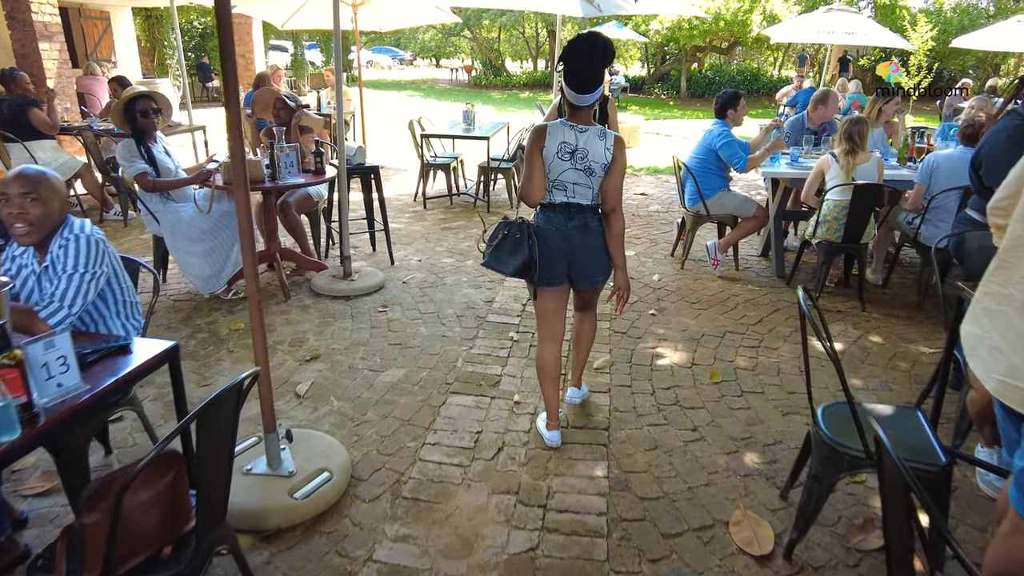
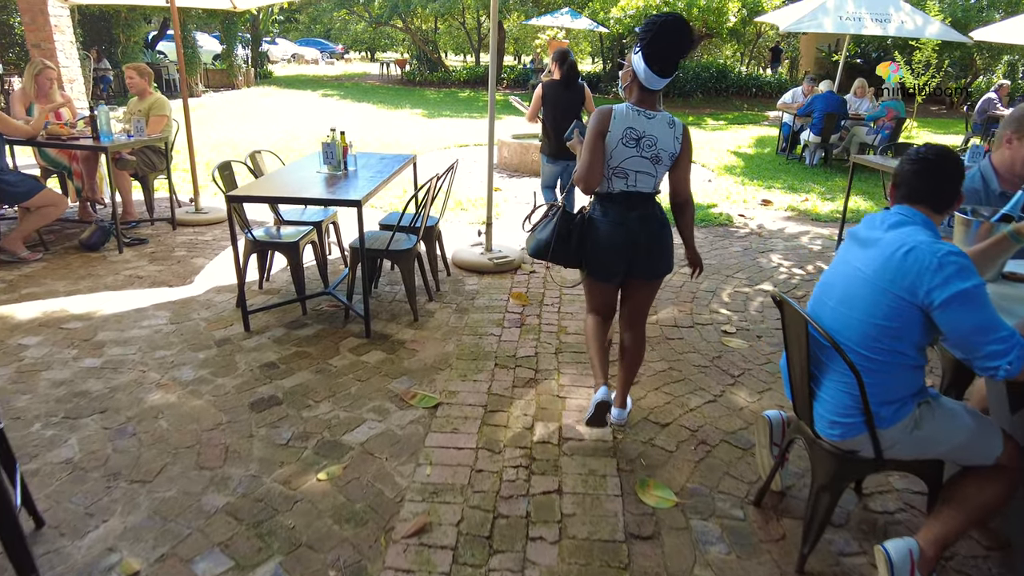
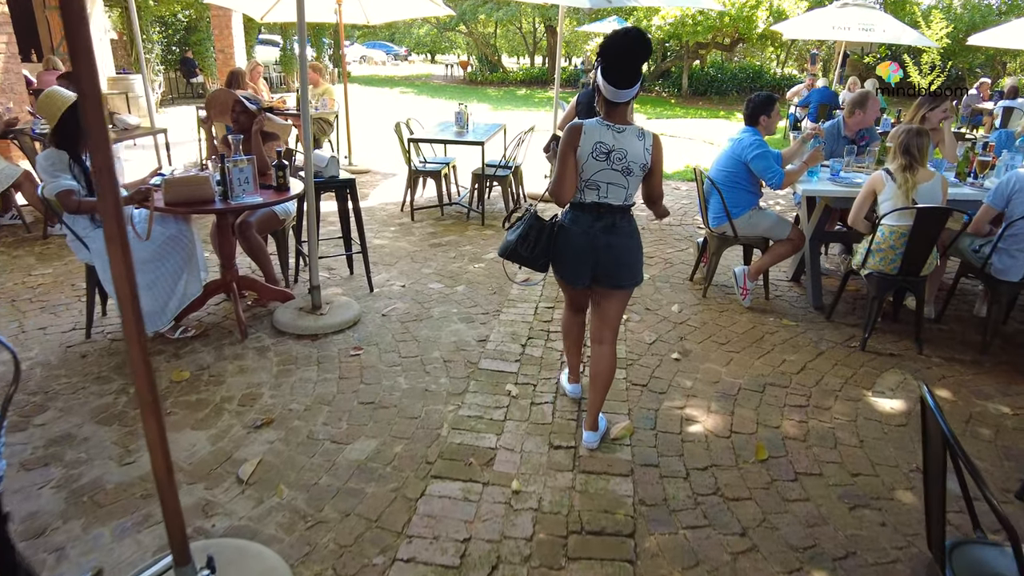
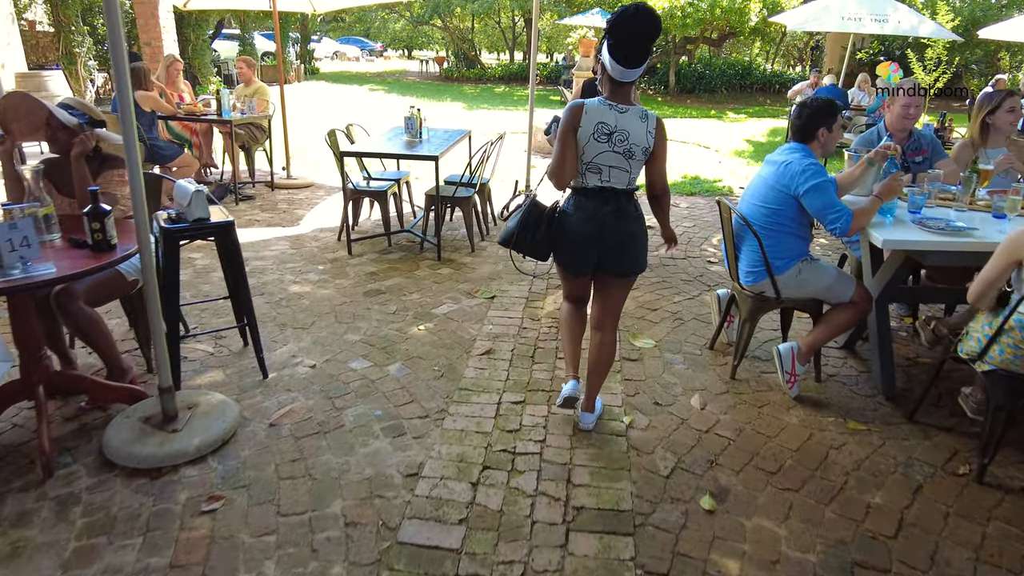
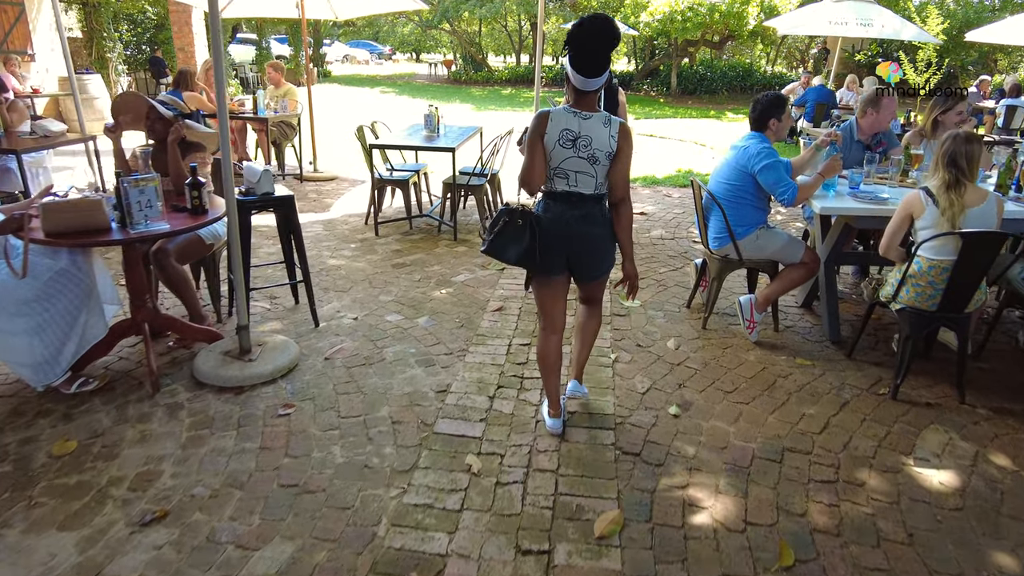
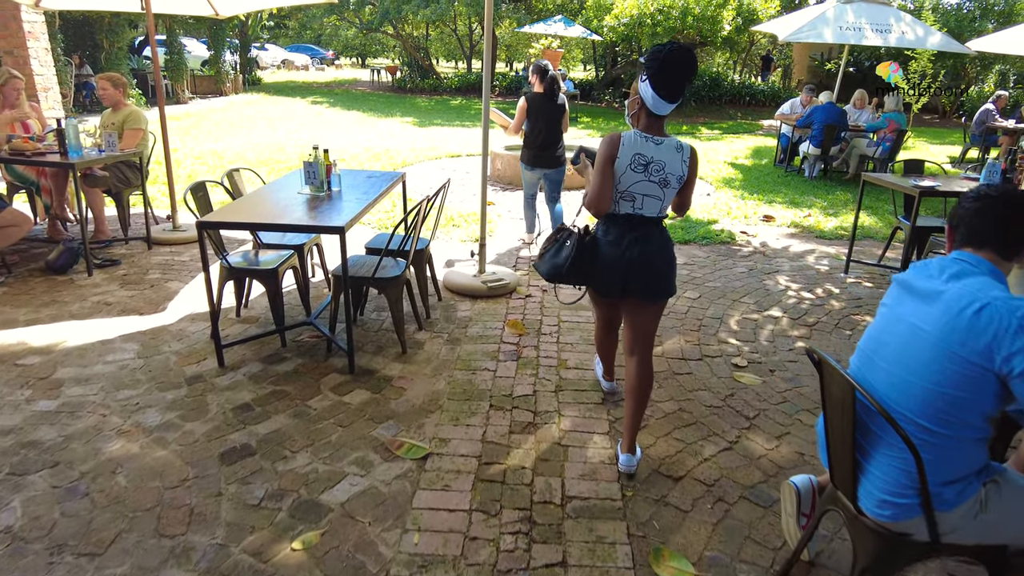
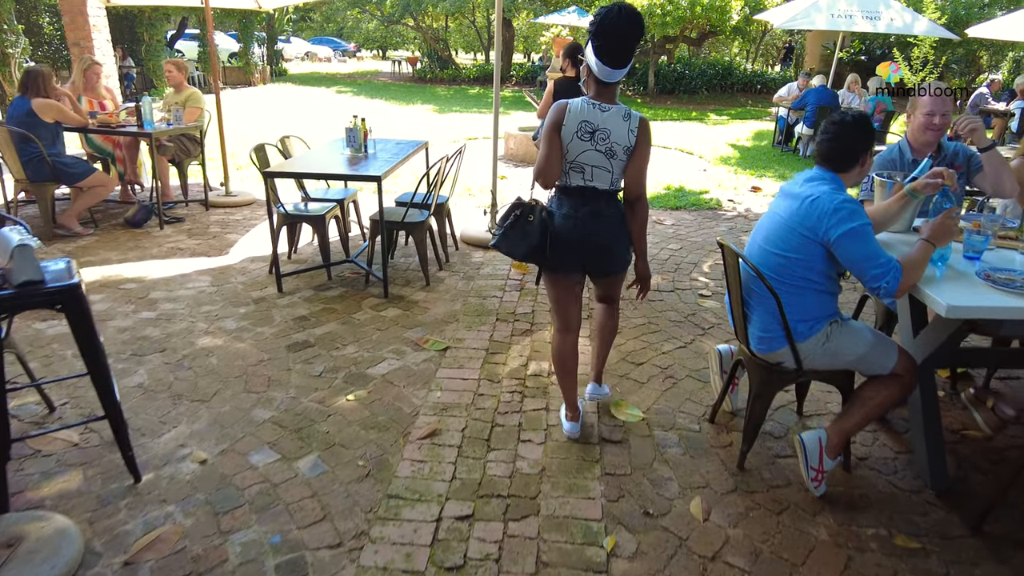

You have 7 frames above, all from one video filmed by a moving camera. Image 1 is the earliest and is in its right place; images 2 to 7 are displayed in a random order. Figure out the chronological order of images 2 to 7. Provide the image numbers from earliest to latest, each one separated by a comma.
3, 5, 4, 7, 2, 6
